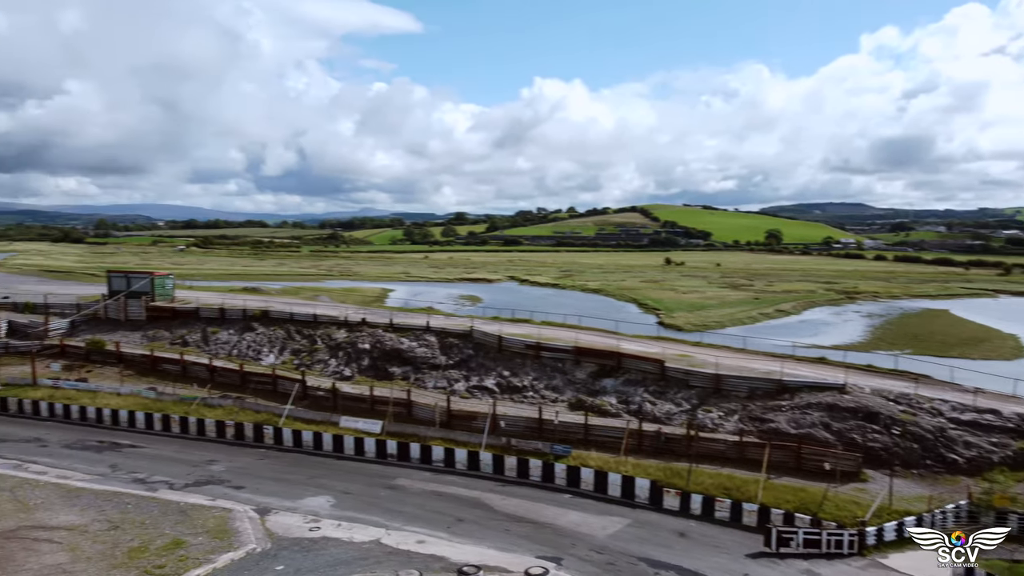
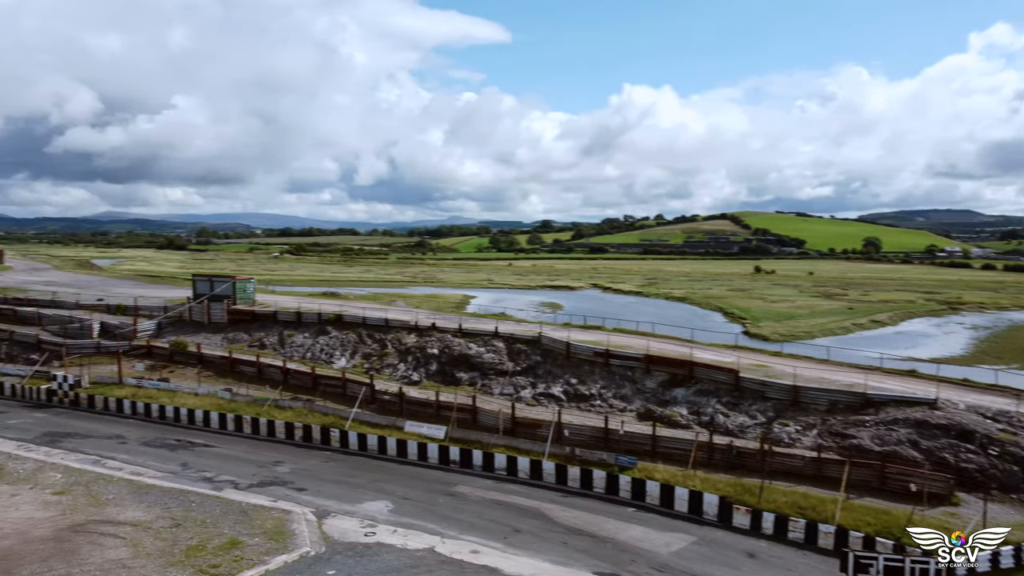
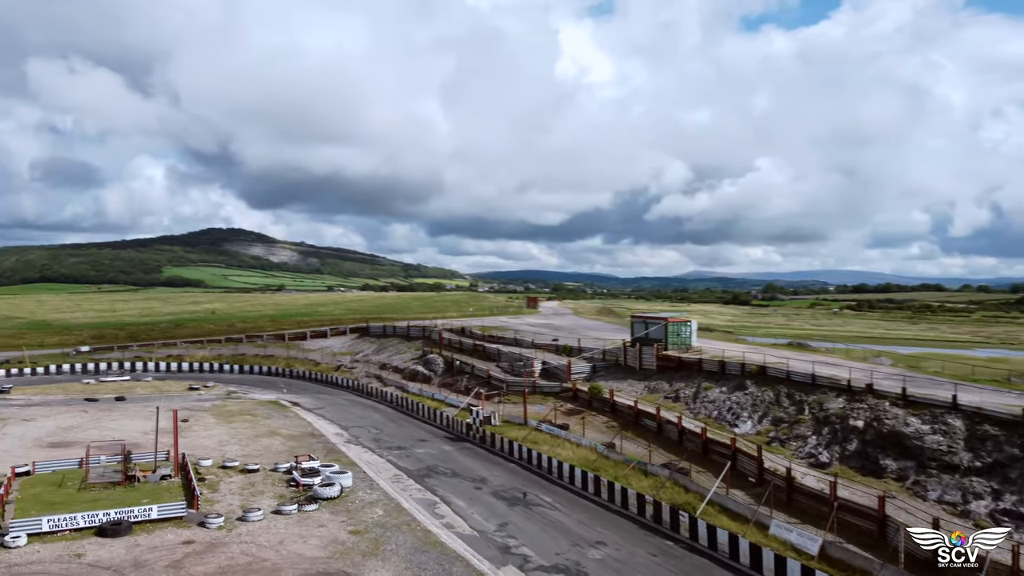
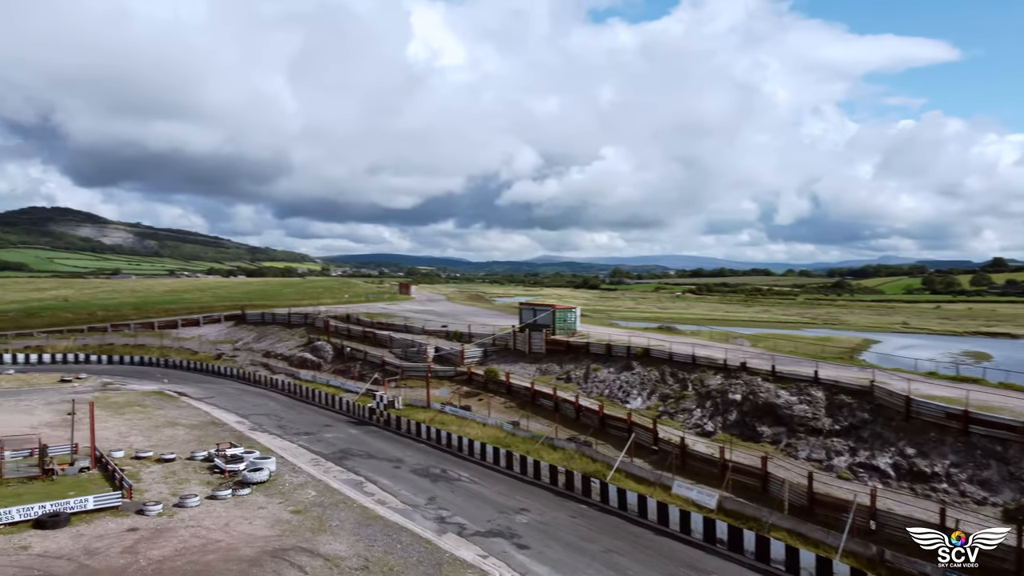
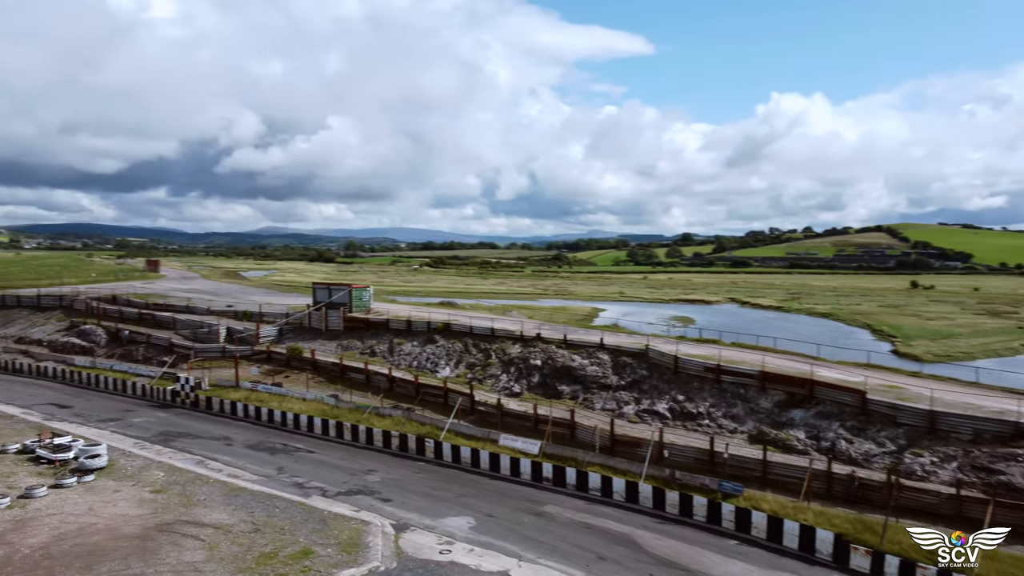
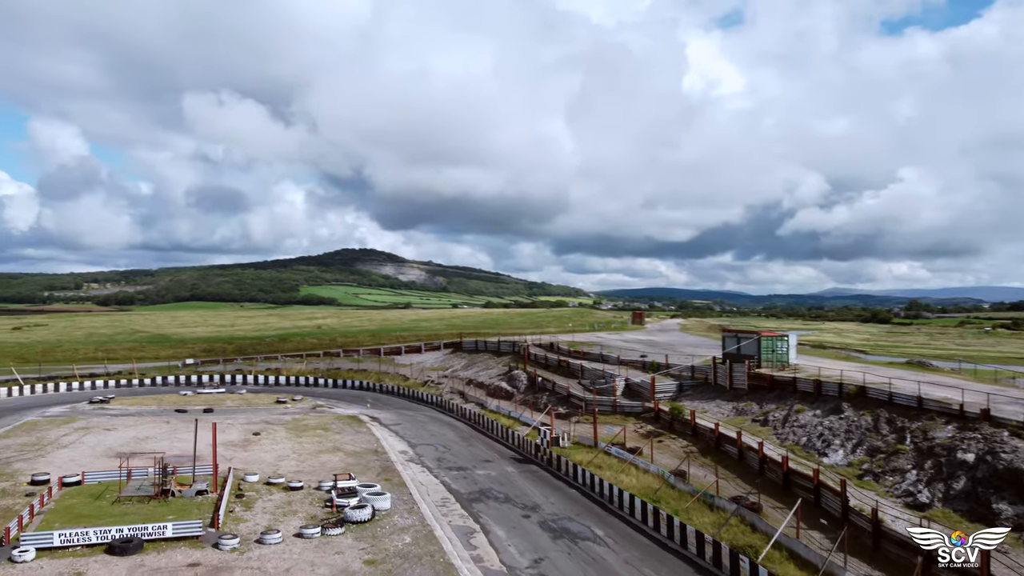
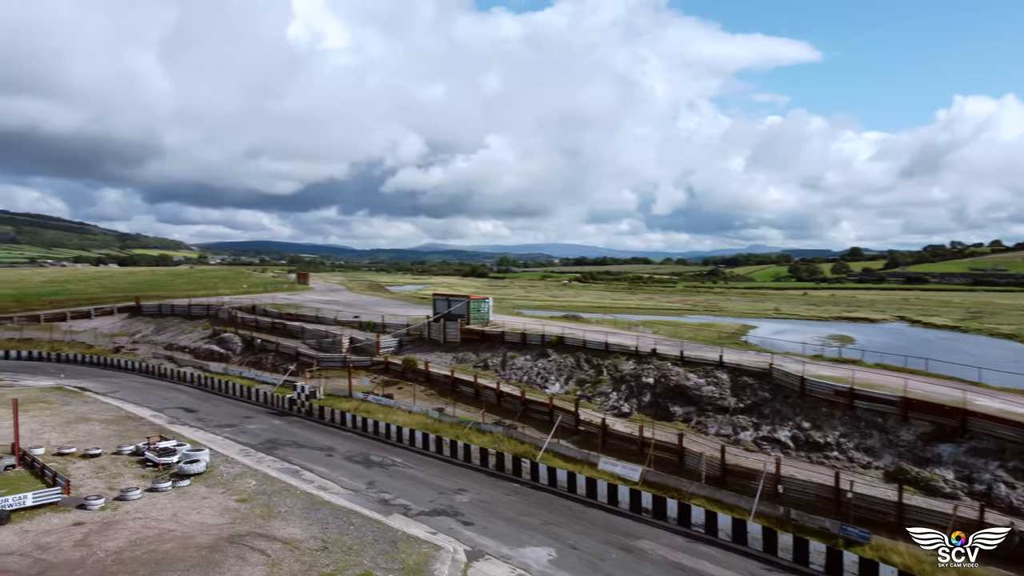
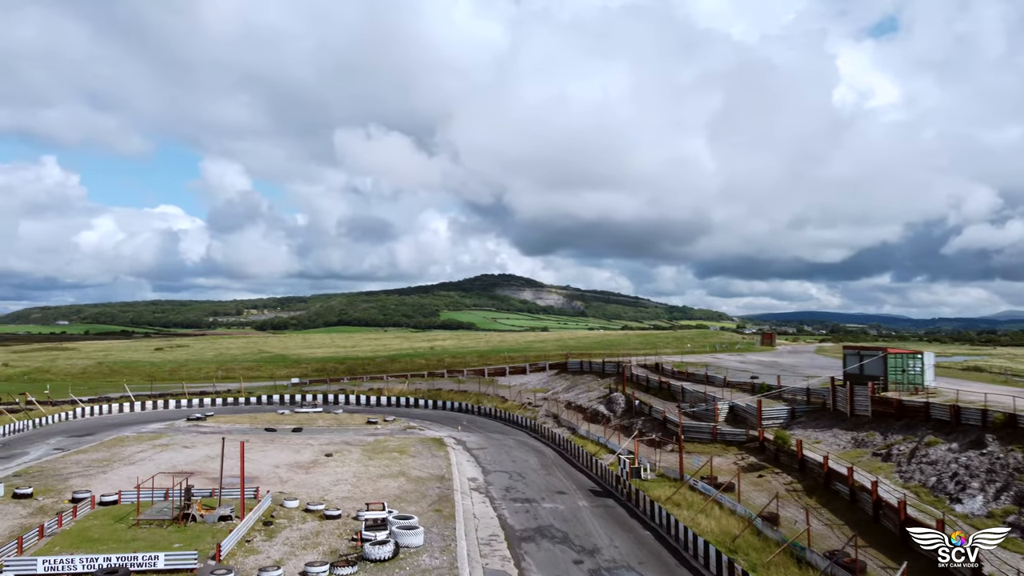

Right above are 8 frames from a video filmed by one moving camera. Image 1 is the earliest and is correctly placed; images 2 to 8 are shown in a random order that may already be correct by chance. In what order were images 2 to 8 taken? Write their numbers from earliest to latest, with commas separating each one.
2, 5, 7, 4, 3, 6, 8
